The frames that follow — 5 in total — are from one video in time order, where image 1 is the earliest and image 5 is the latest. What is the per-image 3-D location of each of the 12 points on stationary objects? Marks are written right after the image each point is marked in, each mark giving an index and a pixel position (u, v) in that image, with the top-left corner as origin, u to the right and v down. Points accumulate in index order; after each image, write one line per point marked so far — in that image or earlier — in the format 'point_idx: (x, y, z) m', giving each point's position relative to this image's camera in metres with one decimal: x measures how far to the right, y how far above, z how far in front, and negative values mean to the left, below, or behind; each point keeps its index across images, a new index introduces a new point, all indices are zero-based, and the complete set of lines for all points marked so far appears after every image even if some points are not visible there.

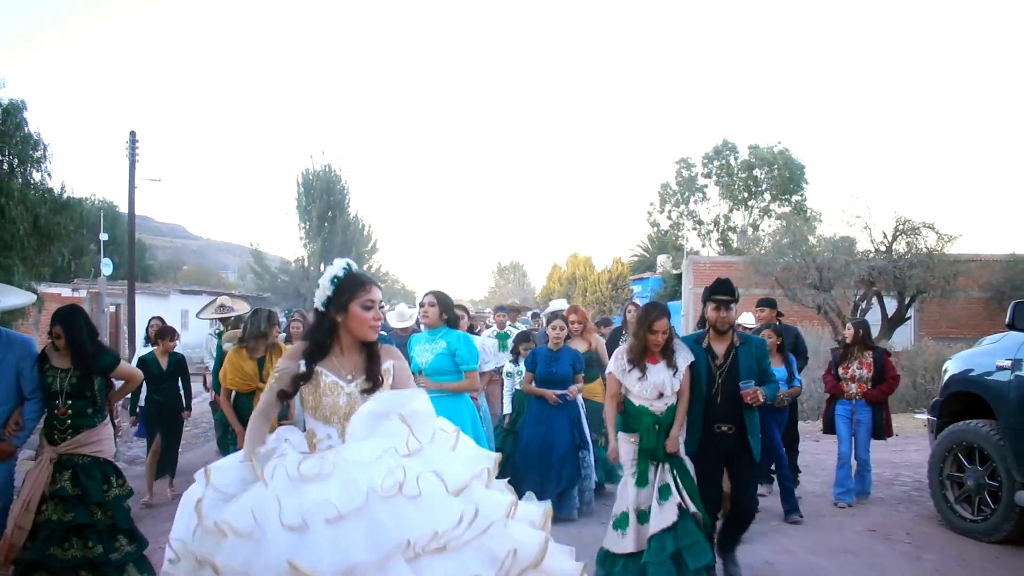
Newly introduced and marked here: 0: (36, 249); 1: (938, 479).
0: (-6.7, +0.6, +11.5) m
1: (+3.2, -1.5, +6.3) m
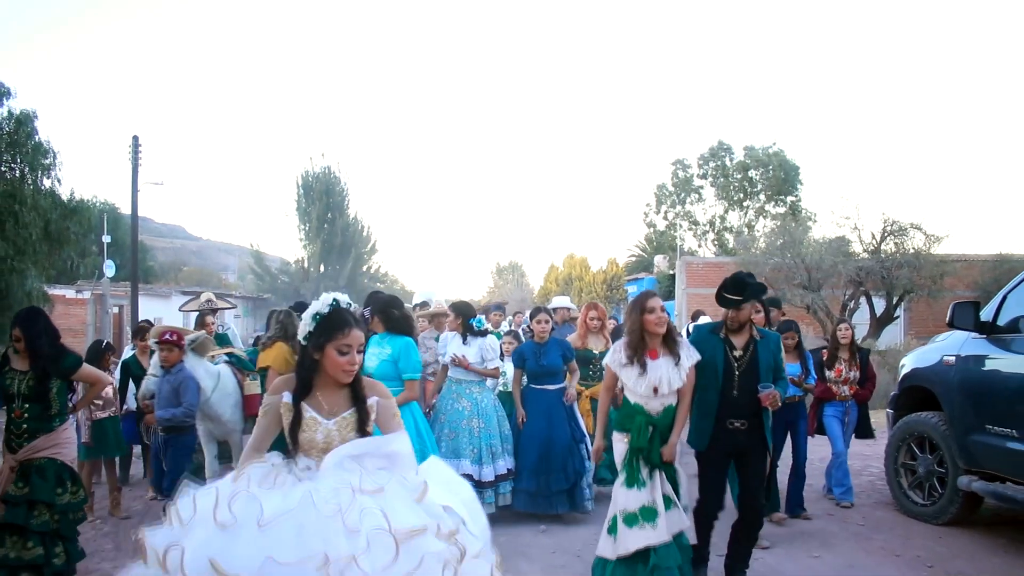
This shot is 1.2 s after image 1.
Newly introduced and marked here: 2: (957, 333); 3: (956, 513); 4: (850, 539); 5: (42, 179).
0: (-6.8, +0.5, +12.0) m
1: (+3.1, -1.5, +6.7) m
2: (+3.4, -0.3, +6.4) m
3: (+3.3, -1.7, +6.1) m
4: (+2.5, -1.8, +6.0) m
5: (-6.8, +1.6, +11.9) m
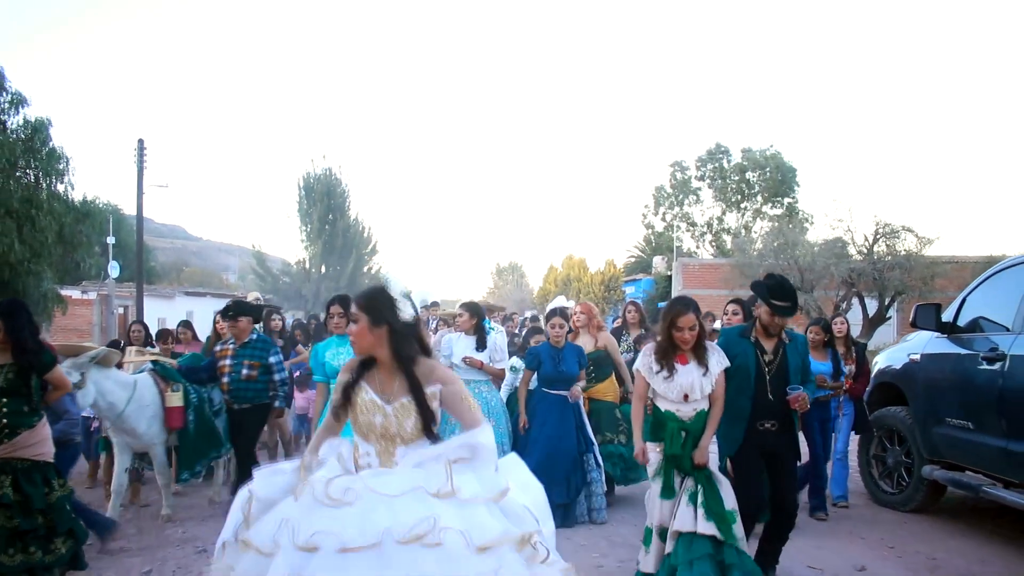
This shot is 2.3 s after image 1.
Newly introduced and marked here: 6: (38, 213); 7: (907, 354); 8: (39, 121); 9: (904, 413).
0: (-6.8, +0.5, +12.5) m
1: (+3.1, -1.5, +7.2) m
2: (+3.4, -0.4, +6.8) m
3: (+3.2, -1.7, +6.5) m
4: (+2.4, -1.9, +6.5) m
5: (-6.8, +1.5, +12.3) m
6: (-6.8, +1.1, +11.8) m
7: (+3.3, -0.5, +6.8) m
8: (-7.0, +2.5, +12.2) m
9: (+3.2, -1.0, +6.8) m
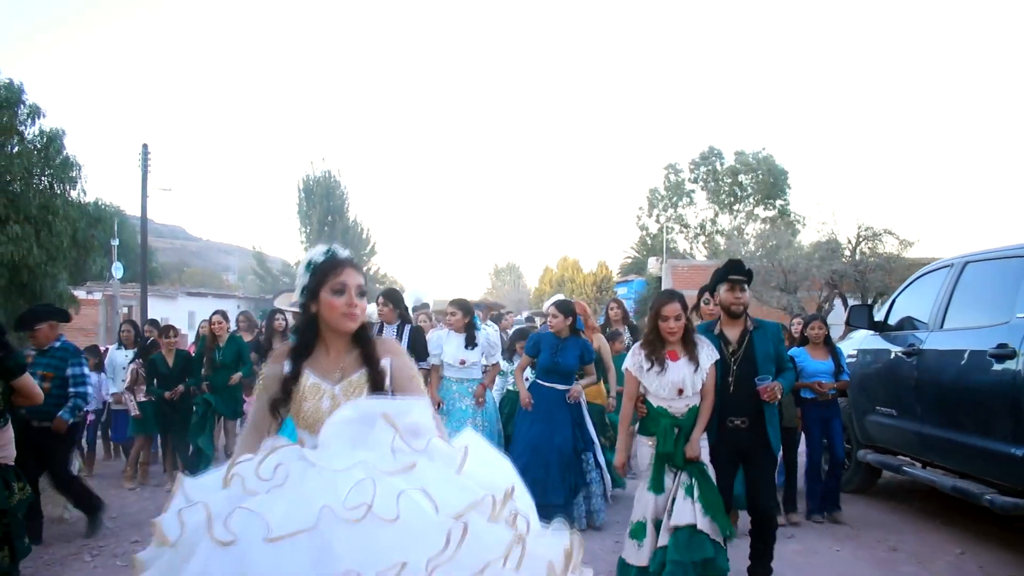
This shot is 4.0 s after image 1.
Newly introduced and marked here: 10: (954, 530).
0: (-7.0, +0.5, +13.2) m
1: (+2.9, -1.5, +7.9) m
2: (+3.2, -0.4, +7.5) m
3: (+3.1, -1.7, +7.3) m
4: (+2.2, -1.9, +7.2) m
5: (-7.0, +1.5, +13.1) m
6: (-7.0, +1.1, +12.5) m
7: (+3.1, -0.6, +7.6) m
8: (-7.2, +2.5, +12.9) m
9: (+3.0, -1.0, +7.5) m
10: (+3.2, -1.8, +6.0) m
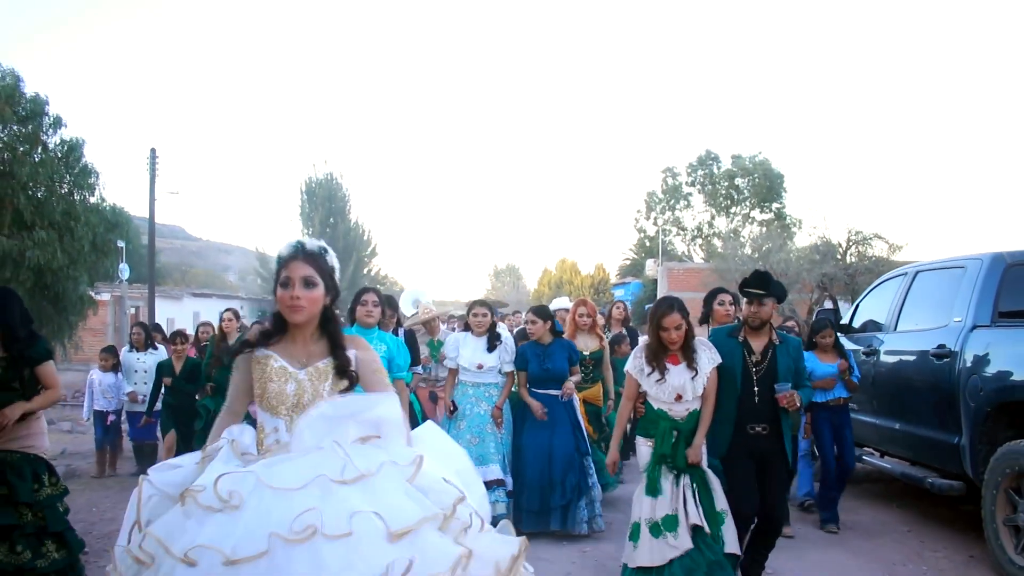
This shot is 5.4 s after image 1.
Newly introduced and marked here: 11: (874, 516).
0: (-7.0, +0.5, +13.8) m
1: (+2.9, -1.6, +8.6) m
2: (+3.2, -0.4, +8.2) m
3: (+3.0, -1.8, +7.9) m
4: (+2.2, -1.9, +7.9) m
5: (-7.0, +1.5, +13.7) m
6: (-7.0, +1.0, +13.2) m
7: (+3.0, -0.6, +8.2) m
8: (-7.2, +2.4, +13.6) m
9: (+3.0, -1.1, +8.1) m
10: (+3.2, -1.8, +6.6) m
11: (+2.9, -1.9, +6.7) m
